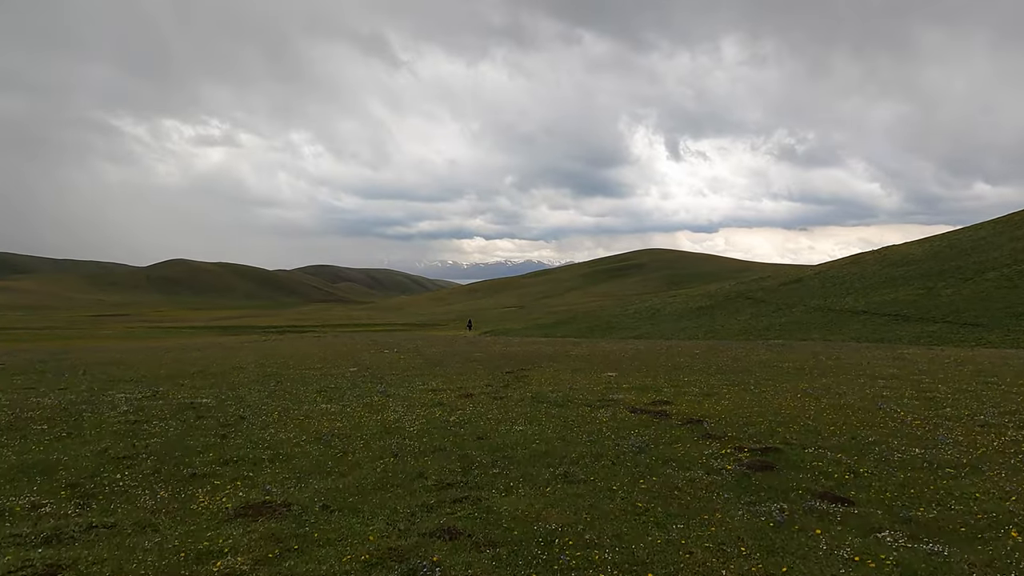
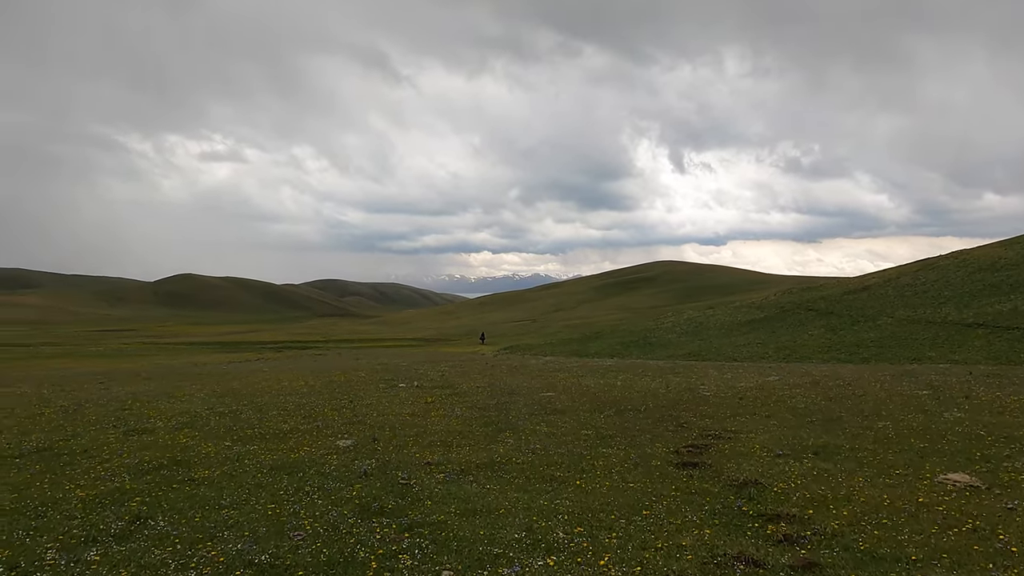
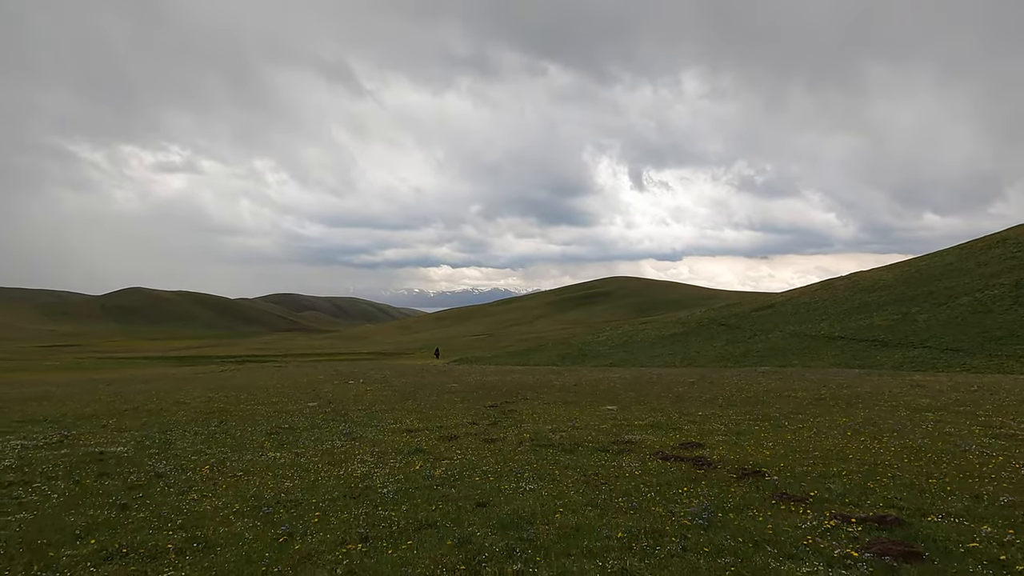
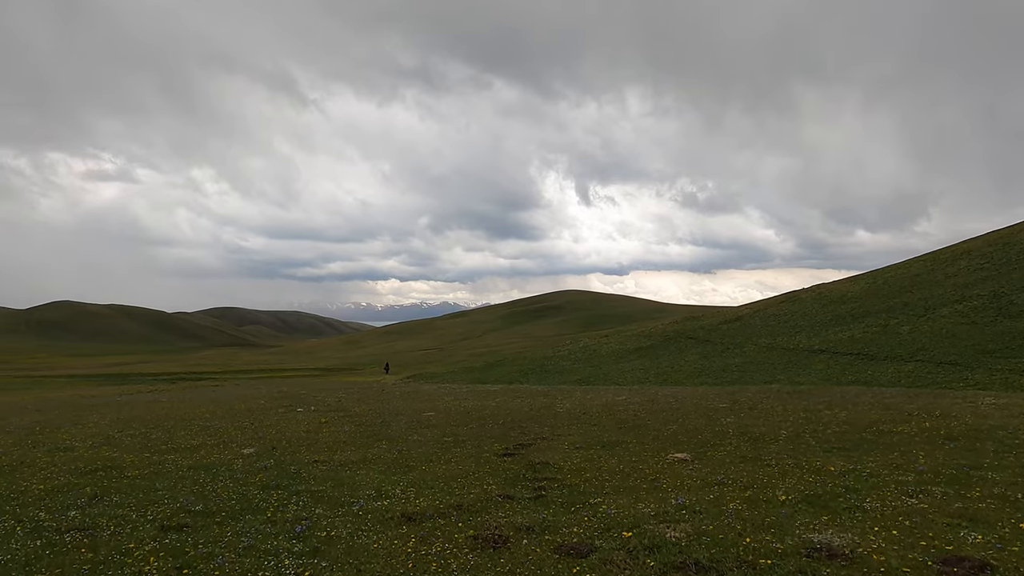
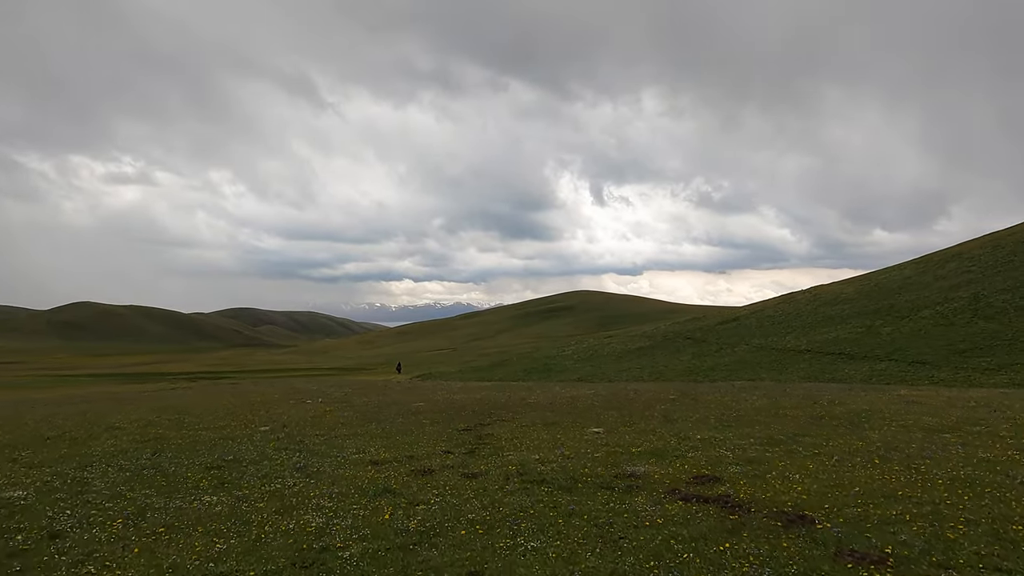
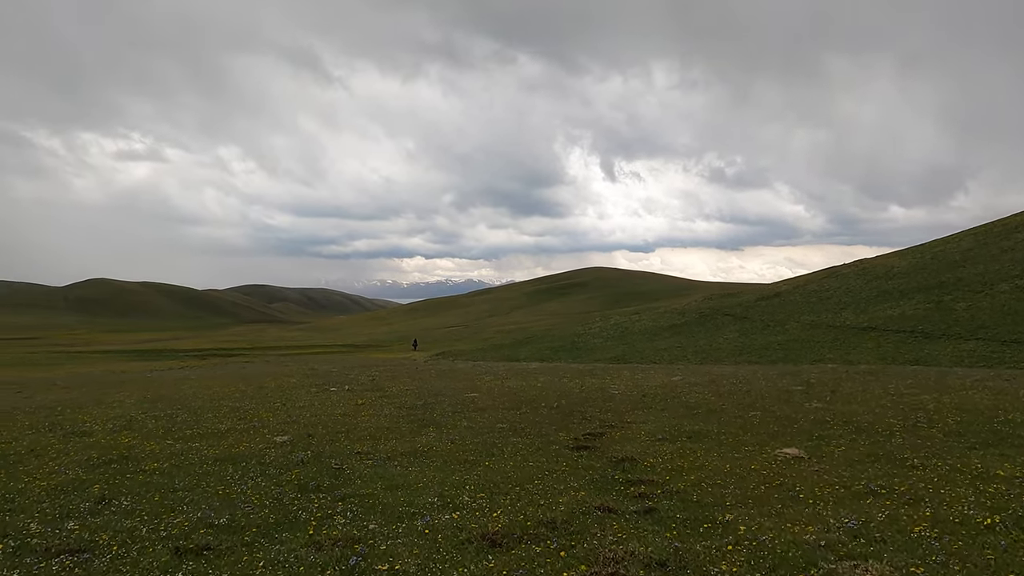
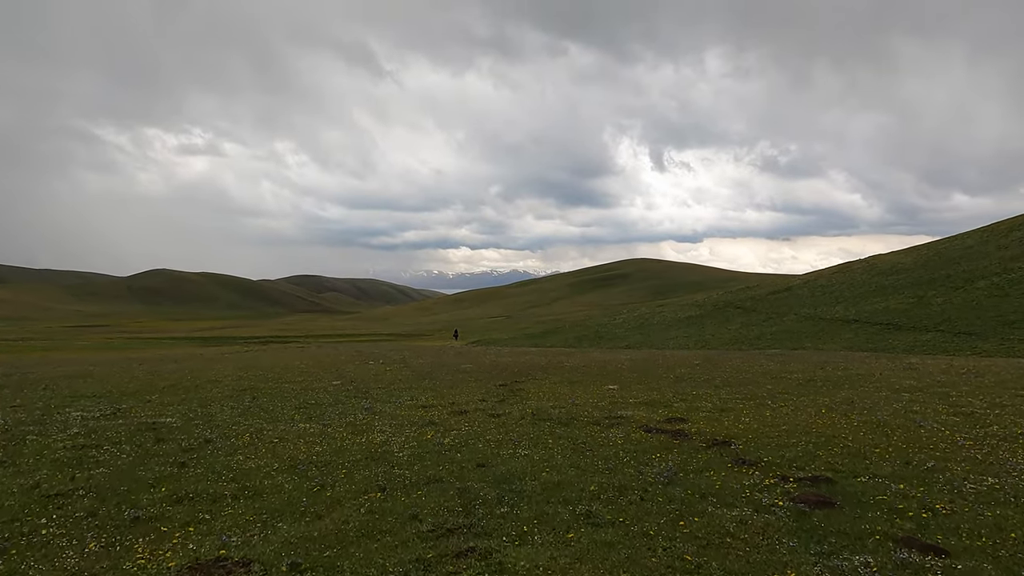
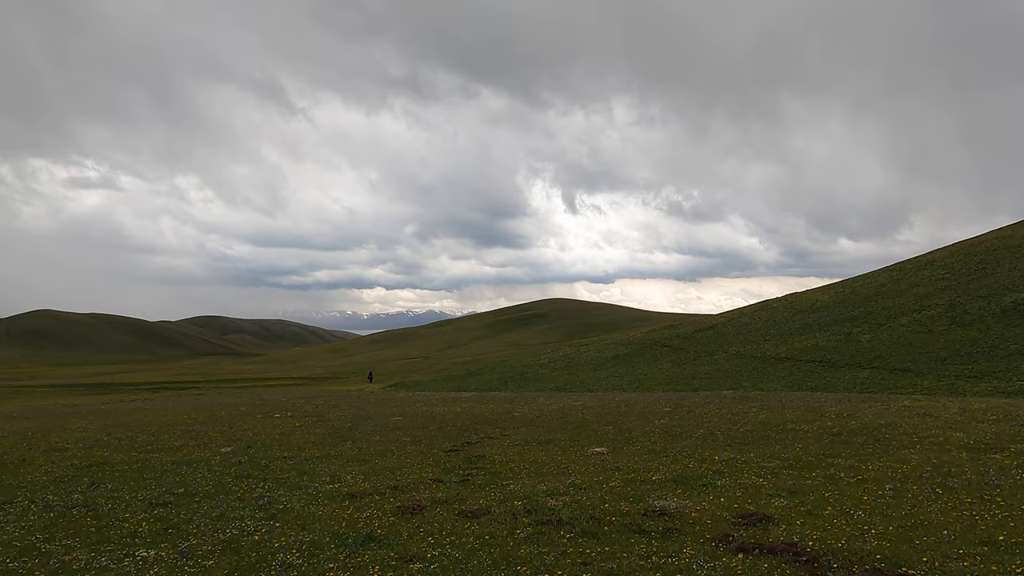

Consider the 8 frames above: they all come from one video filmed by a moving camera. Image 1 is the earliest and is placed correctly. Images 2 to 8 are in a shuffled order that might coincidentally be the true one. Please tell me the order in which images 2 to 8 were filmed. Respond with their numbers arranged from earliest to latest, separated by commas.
7, 3, 5, 8, 4, 6, 2
